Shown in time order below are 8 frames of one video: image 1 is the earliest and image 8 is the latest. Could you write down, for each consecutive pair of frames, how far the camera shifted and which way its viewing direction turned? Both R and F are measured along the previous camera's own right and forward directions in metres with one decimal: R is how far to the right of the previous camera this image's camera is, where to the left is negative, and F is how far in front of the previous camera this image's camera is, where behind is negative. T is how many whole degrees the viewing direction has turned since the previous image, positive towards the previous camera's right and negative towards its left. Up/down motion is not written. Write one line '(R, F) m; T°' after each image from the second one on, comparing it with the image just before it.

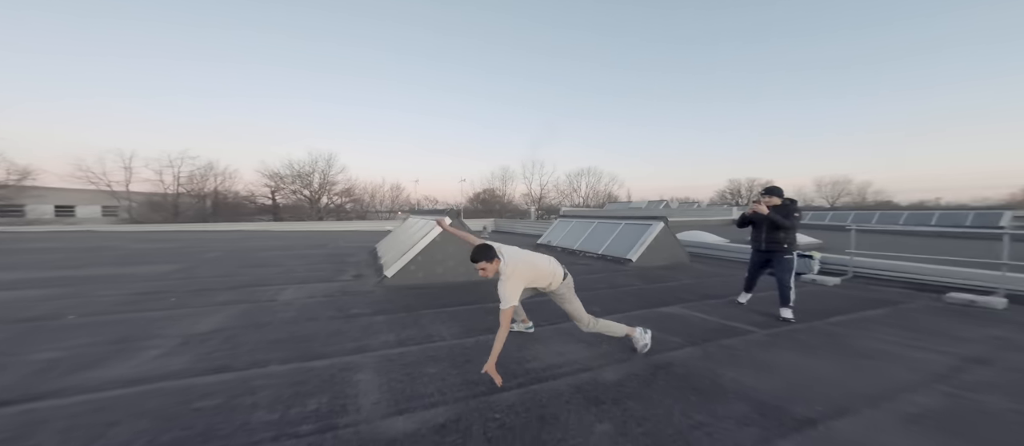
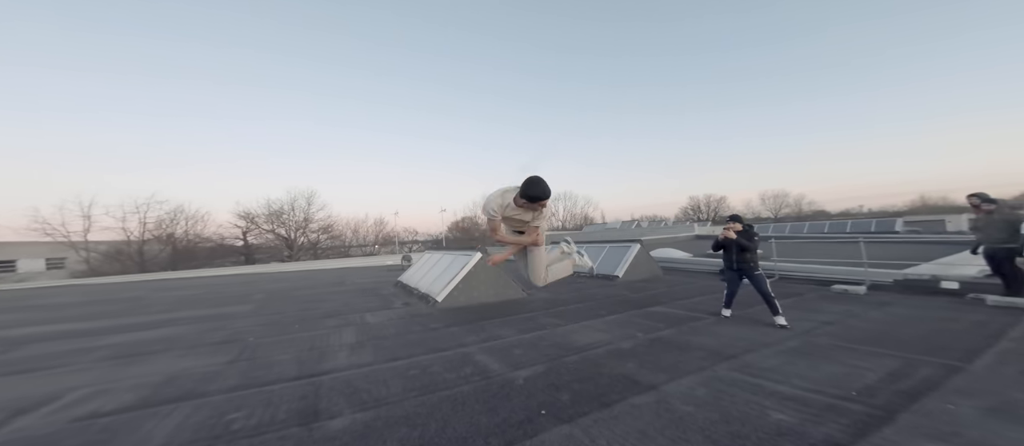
(-1.0, -1.8) m; +5°
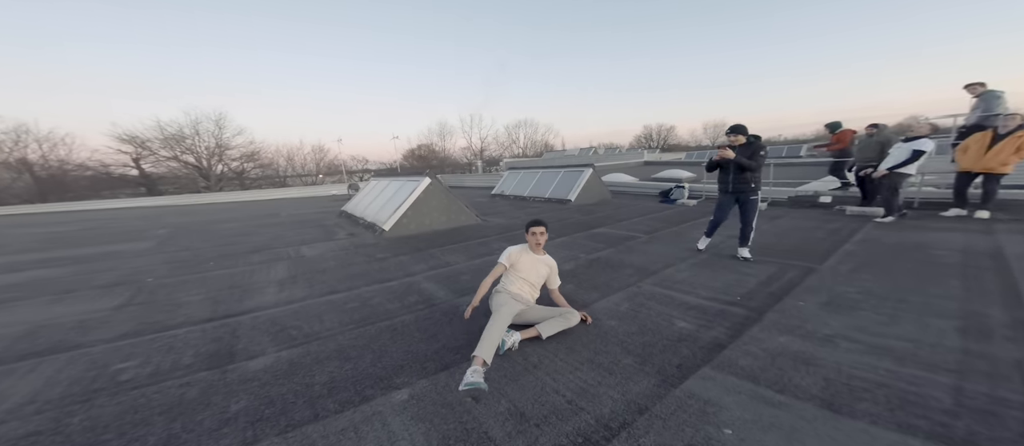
(+0.2, +0.2) m; +8°
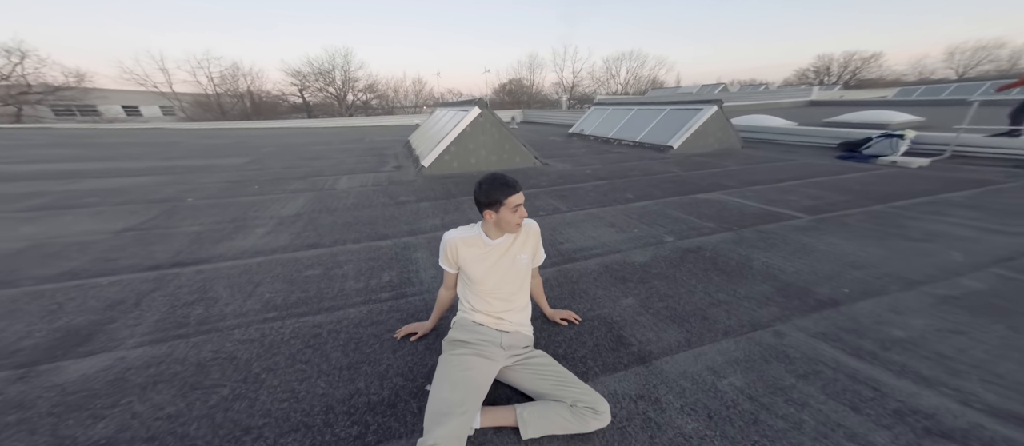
(+0.5, +1.6) m; -17°
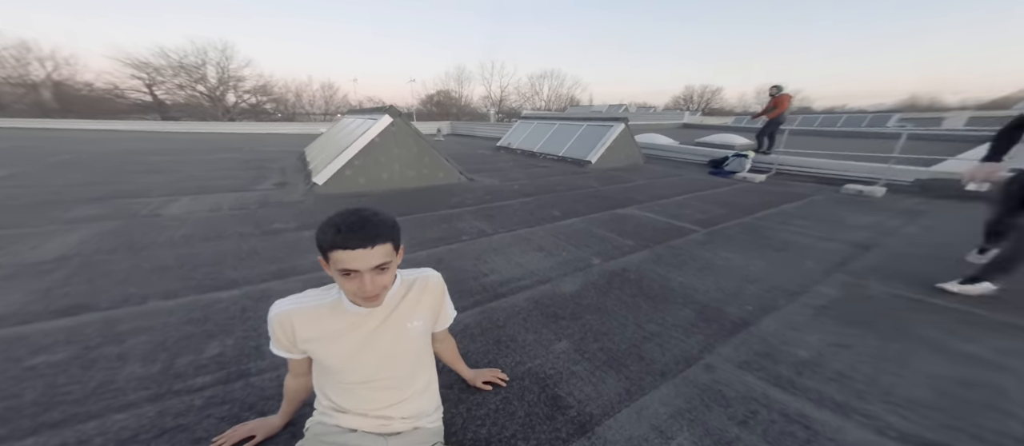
(+0.1, +0.4) m; +13°
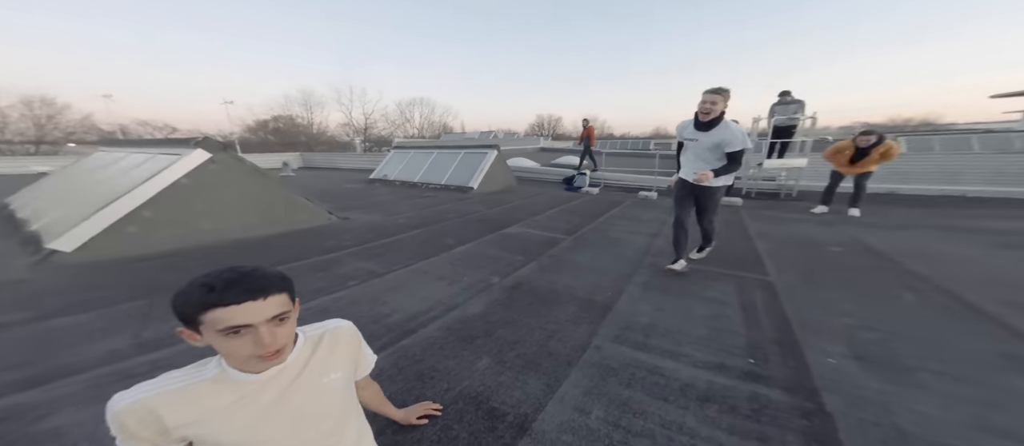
(-0.2, -0.2) m; +20°
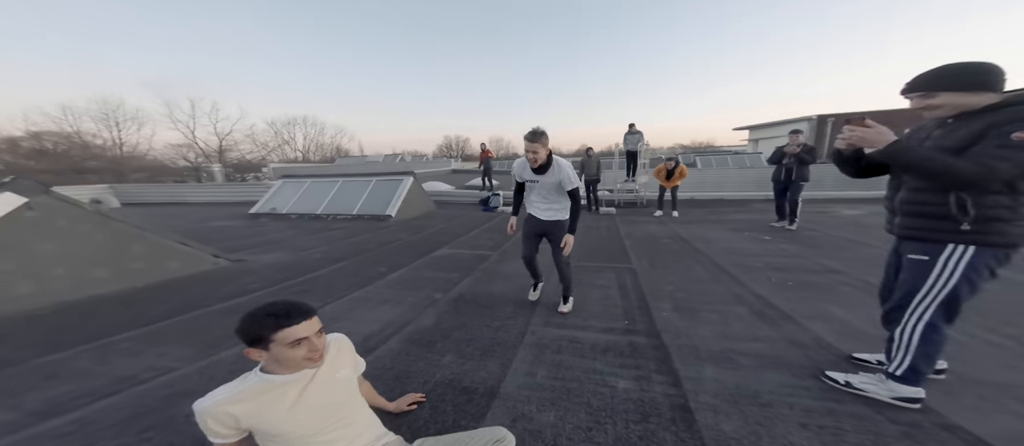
(-0.3, -0.6) m; +15°
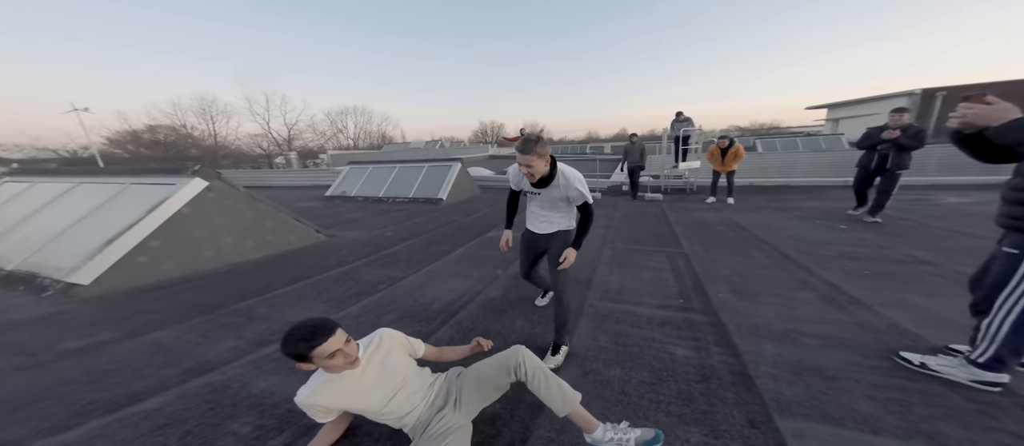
(-0.3, -0.3) m; -6°
